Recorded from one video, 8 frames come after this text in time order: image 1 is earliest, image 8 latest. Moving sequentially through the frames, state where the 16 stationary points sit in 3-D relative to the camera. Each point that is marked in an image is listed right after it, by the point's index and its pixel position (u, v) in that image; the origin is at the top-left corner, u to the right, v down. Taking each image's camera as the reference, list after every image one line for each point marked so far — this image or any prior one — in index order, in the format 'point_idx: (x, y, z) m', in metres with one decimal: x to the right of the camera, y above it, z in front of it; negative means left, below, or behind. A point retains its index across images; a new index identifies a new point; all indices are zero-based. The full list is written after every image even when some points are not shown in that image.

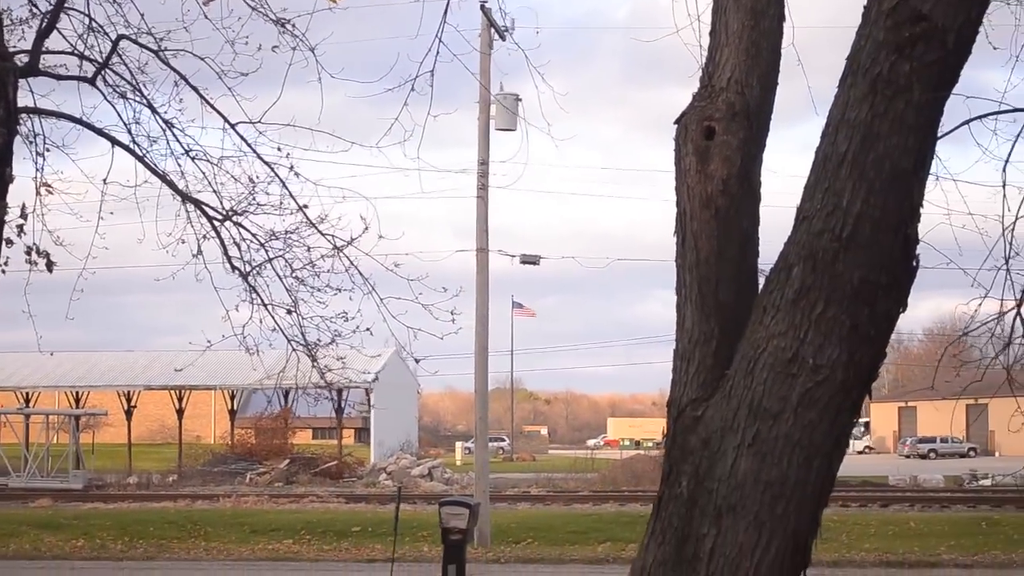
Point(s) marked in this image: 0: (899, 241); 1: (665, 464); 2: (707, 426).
0: (+2.1, +0.2, +5.7) m
1: (+0.9, -1.0, +5.9) m
2: (+1.1, -0.7, +5.8) m
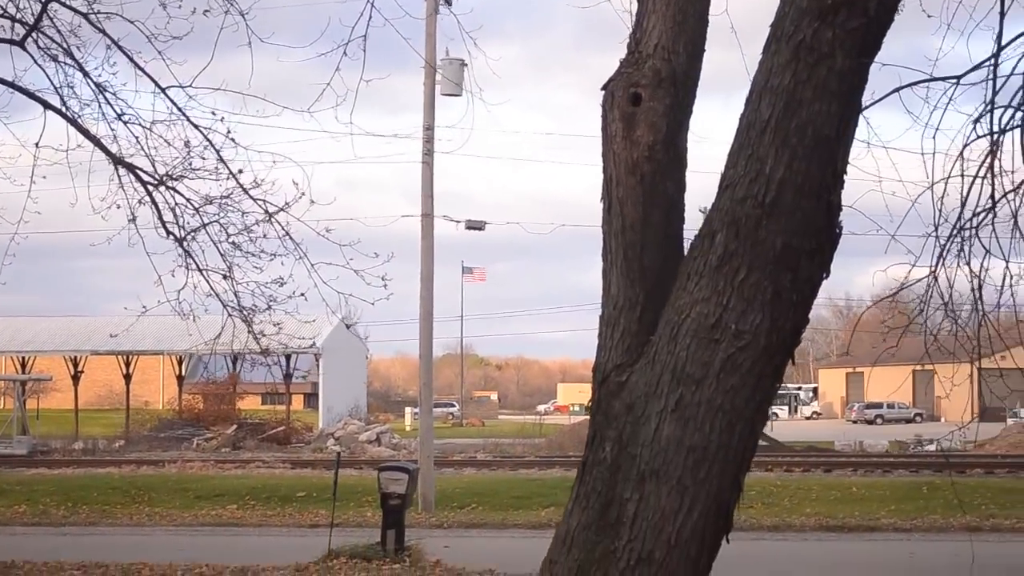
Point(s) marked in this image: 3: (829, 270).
0: (+1.7, +0.4, +5.7) m
1: (+0.4, -0.8, +5.9) m
2: (+0.7, -0.6, +5.8) m
3: (+1.7, +0.1, +5.9) m
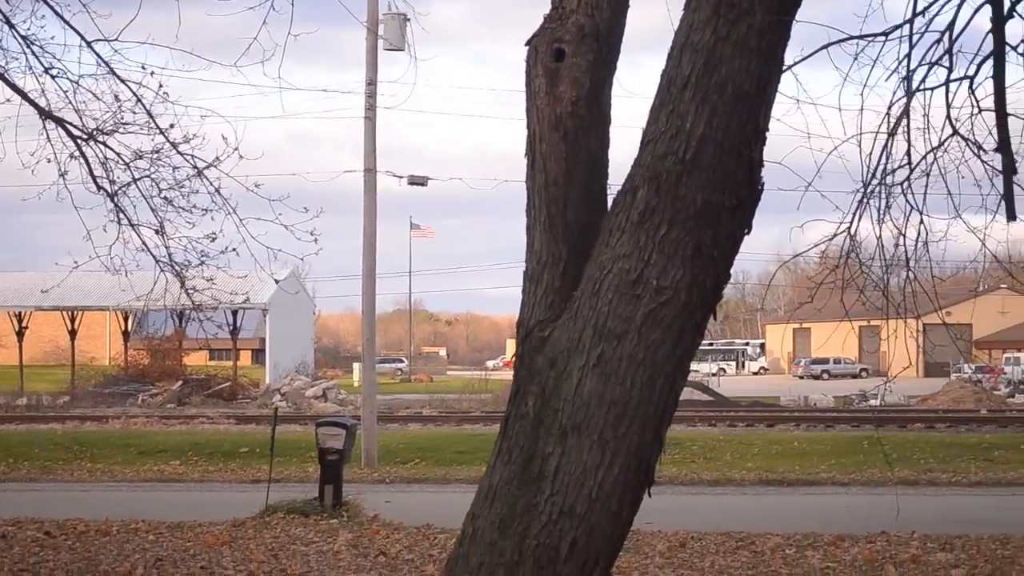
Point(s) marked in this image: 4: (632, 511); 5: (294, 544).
0: (+1.2, +0.7, +5.7) m
1: (0.0, -0.5, +5.9) m
2: (+0.2, -0.3, +5.8) m
3: (+1.3, +0.3, +5.9) m
4: (+0.7, -1.2, +5.7) m
5: (-1.7, -2.0, +8.1) m
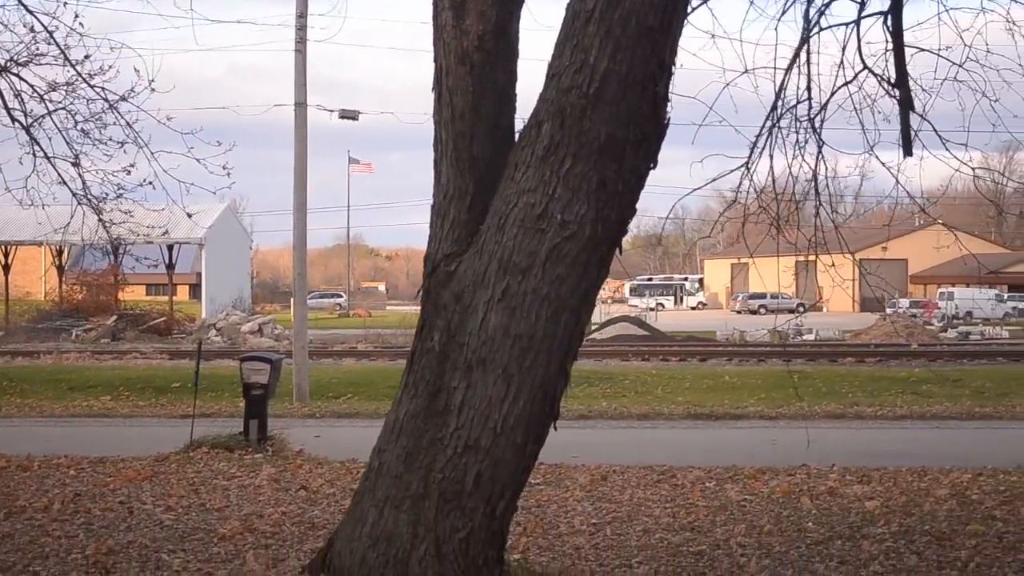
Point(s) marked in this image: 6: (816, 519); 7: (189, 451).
0: (+0.7, +1.0, +5.6) m
1: (-0.5, -0.2, +5.9) m
2: (-0.3, 0.0, +5.7) m
3: (+0.8, +0.7, +5.9) m
4: (+0.1, -0.9, +5.7) m
5: (-2.3, -1.5, +8.1) m
6: (+2.2, -1.7, +7.6) m
7: (-2.8, -1.4, +9.0) m
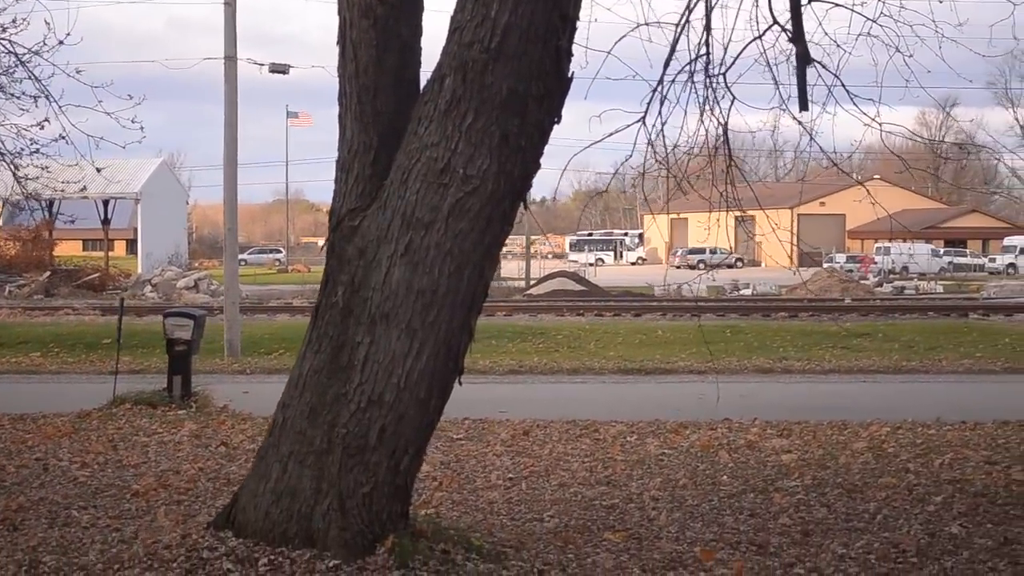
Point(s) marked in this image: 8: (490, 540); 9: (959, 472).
0: (+0.2, +1.2, +5.6) m
1: (-1.1, +0.1, +5.9) m
2: (-0.8, +0.3, +5.7) m
3: (+0.3, +0.9, +5.8) m
4: (-0.4, -0.6, +5.7) m
5: (-2.9, -1.1, +8.1) m
6: (+1.6, -1.3, +7.7) m
7: (-3.4, -1.0, +9.0) m
8: (-0.1, -1.5, +6.2) m
9: (+3.1, -1.2, +7.3) m
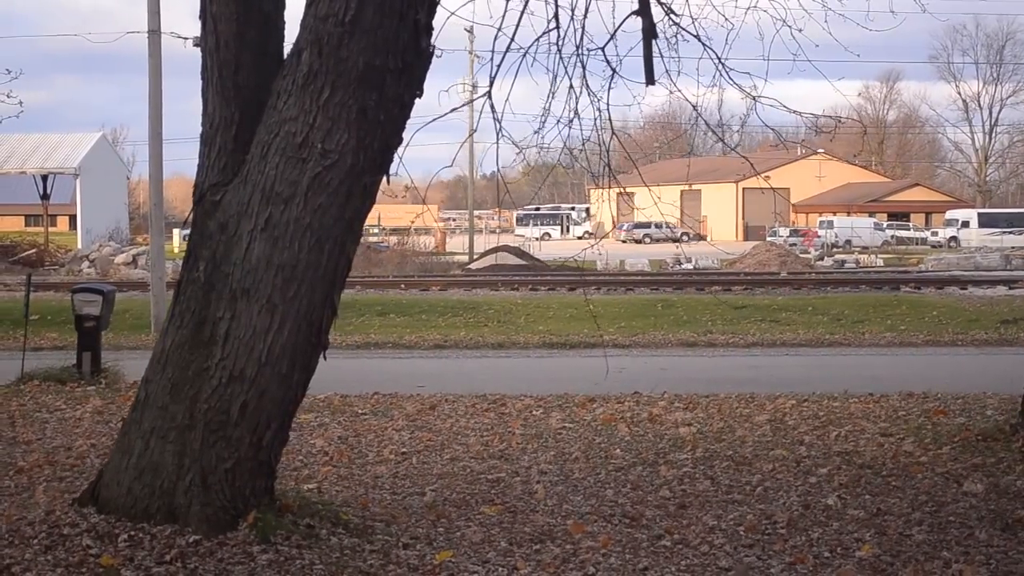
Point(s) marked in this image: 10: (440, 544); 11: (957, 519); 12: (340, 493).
0: (-0.6, +1.4, +5.6) m
1: (-1.8, +0.2, +5.9) m
2: (-1.6, +0.4, +5.8) m
3: (-0.5, +1.1, +5.9) m
4: (-1.1, -0.5, +5.8) m
5: (-3.7, -1.0, +8.2) m
6: (+0.8, -1.2, +7.8) m
7: (-4.2, -0.8, +9.0) m
8: (-0.9, -1.3, +6.3) m
9: (+2.4, -1.1, +7.4) m
10: (-0.4, -1.4, +5.9) m
11: (+2.4, -1.2, +5.7) m
12: (-1.1, -1.3, +6.7) m
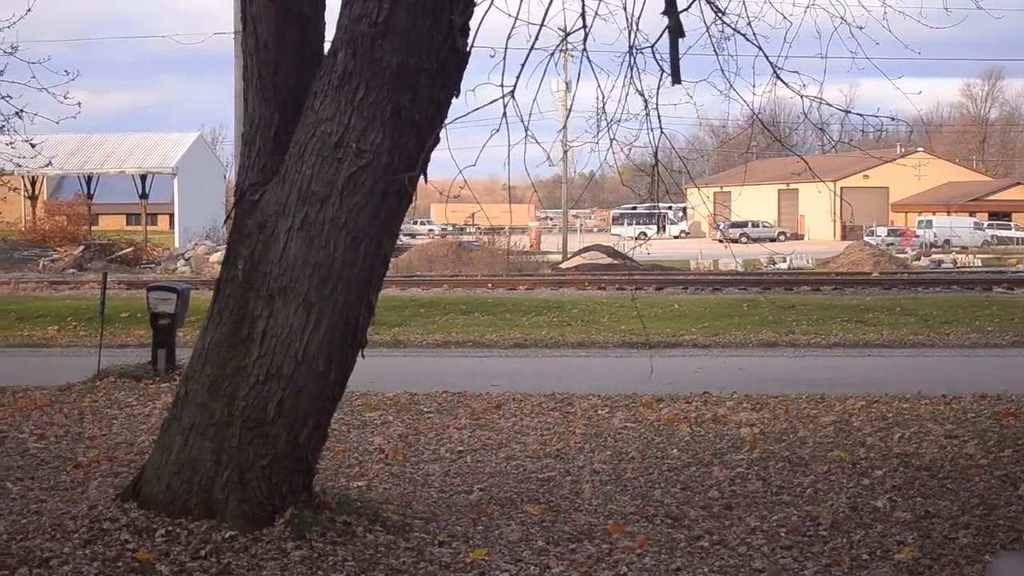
0: (-0.4, +1.4, +5.6) m
1: (-1.6, +0.2, +6.0) m
2: (-1.4, +0.4, +5.8) m
3: (-0.3, +1.1, +5.8) m
4: (-0.9, -0.5, +5.8) m
5: (-3.2, -0.9, +8.4) m
6: (+1.3, -1.1, +7.6) m
7: (-3.6, -0.8, +9.4) m
8: (-0.7, -1.3, +6.2) m
9: (+2.7, -1.1, +7.0) m
10: (-0.2, -1.4, +5.9) m
11: (+2.5, -1.2, +5.3) m
12: (-0.8, -1.3, +6.7) m
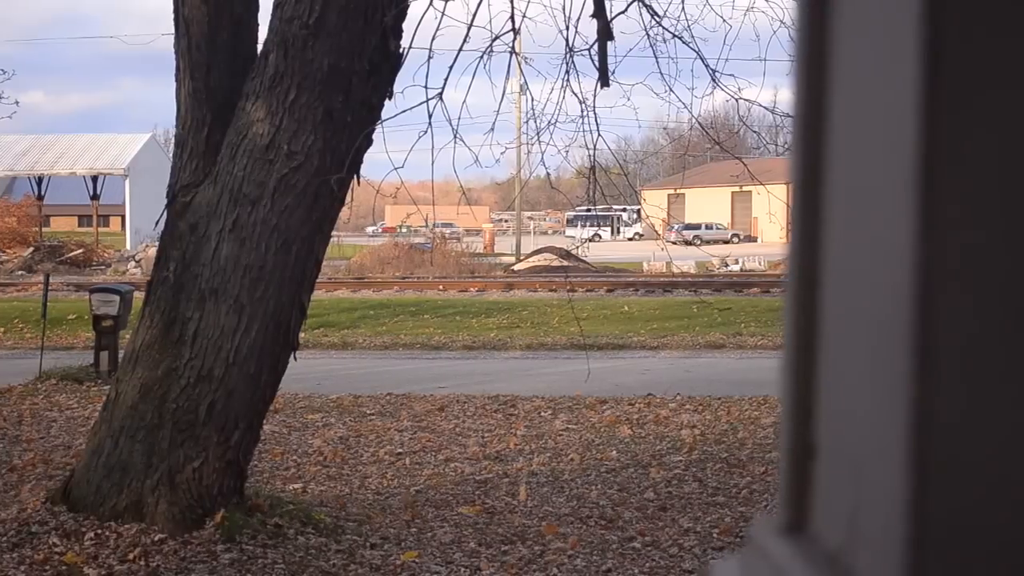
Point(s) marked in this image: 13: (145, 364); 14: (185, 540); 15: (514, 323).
0: (-0.8, +1.4, +5.6) m
1: (-2.0, +0.2, +6.0) m
2: (-1.7, +0.4, +5.8) m
3: (-0.7, +1.1, +5.8) m
4: (-1.3, -0.5, +5.8) m
5: (-3.7, -1.0, +8.4) m
6: (+0.8, -1.2, +7.7) m
7: (-4.1, -0.8, +9.3) m
8: (-1.0, -1.3, +6.2) m
9: (+2.3, -1.1, +7.1) m
10: (-0.6, -1.4, +5.9) m
11: (+2.2, -1.2, +5.4) m
12: (-1.2, -1.3, +6.7) m
13: (-2.0, -0.4, +5.8) m
14: (-1.7, -1.3, +5.6) m
15: (+0.1, -0.4, +12.6) m
